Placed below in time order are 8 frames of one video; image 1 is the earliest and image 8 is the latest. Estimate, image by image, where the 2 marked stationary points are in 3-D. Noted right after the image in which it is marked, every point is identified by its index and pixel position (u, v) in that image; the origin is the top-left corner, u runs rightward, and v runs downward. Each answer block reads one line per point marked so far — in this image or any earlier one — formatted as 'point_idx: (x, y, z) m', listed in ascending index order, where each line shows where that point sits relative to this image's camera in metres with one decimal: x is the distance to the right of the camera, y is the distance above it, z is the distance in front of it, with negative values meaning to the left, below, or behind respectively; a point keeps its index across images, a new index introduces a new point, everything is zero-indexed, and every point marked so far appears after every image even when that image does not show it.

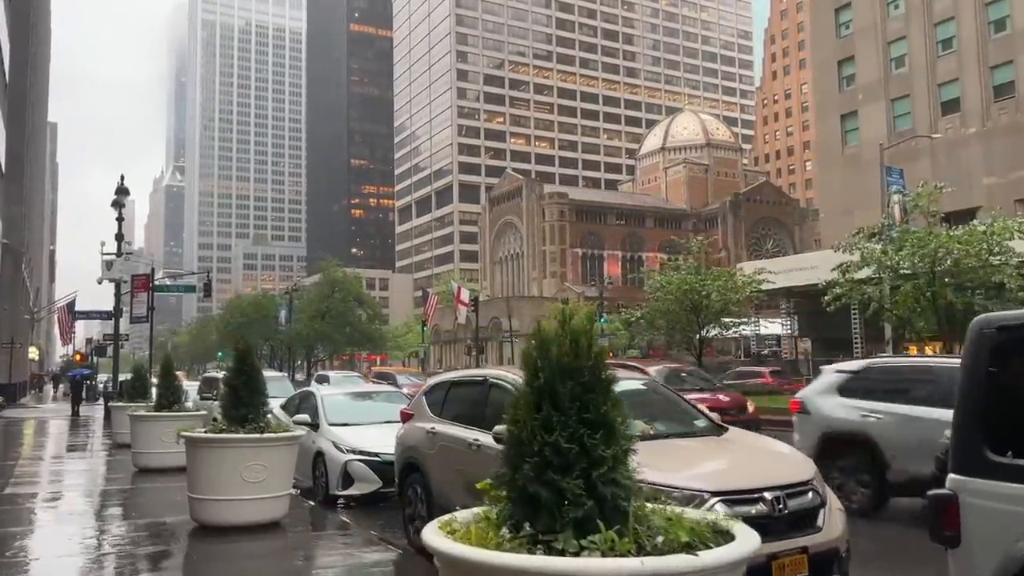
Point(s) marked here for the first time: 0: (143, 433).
0: (-5.6, -2.2, +12.1) m
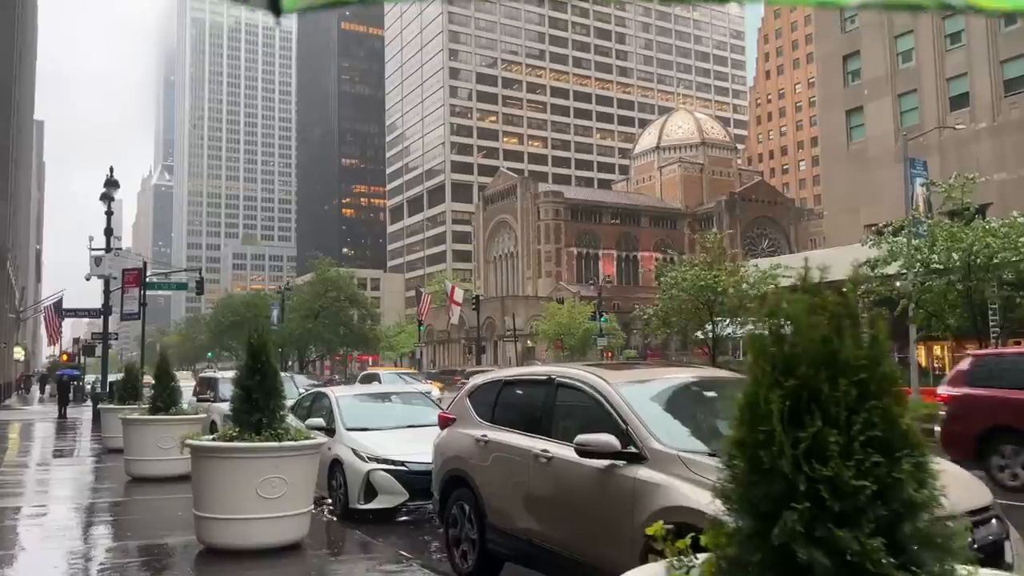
0: (-5.2, -2.1, +11.0) m
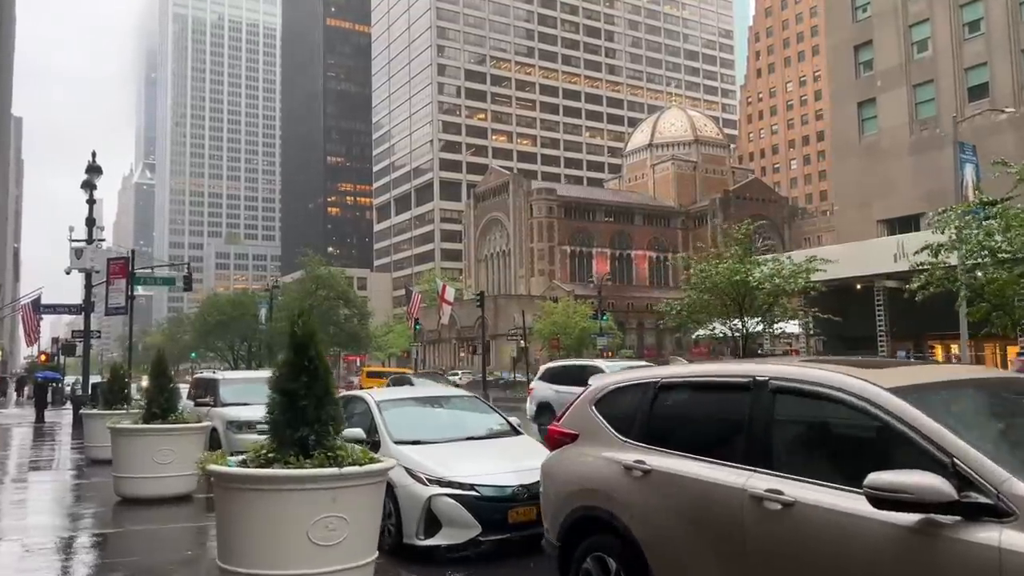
0: (-4.5, -1.9, +9.2) m
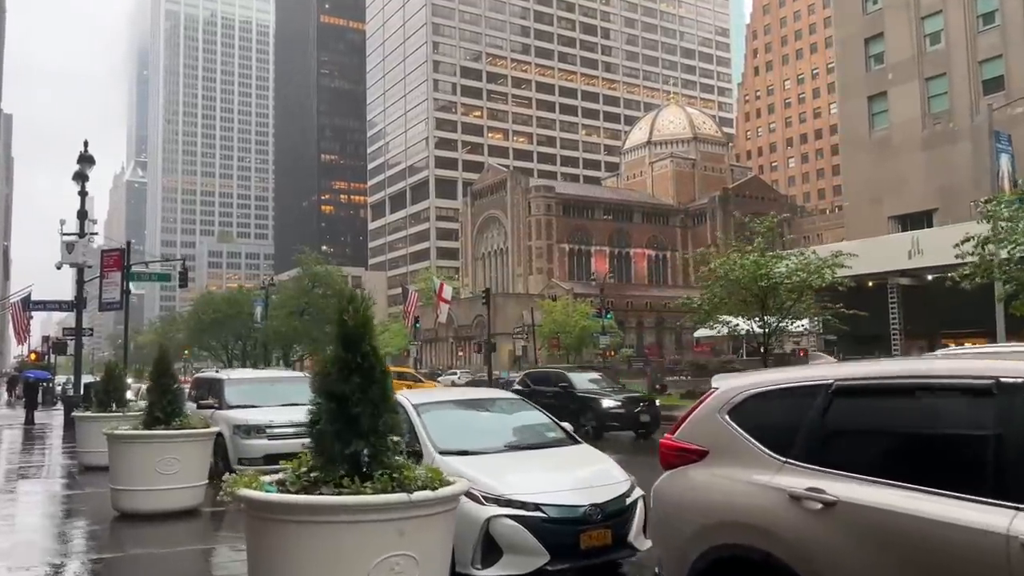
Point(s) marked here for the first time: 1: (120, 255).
0: (-4.0, -1.8, +8.2) m
1: (-8.8, +0.7, +17.9) m
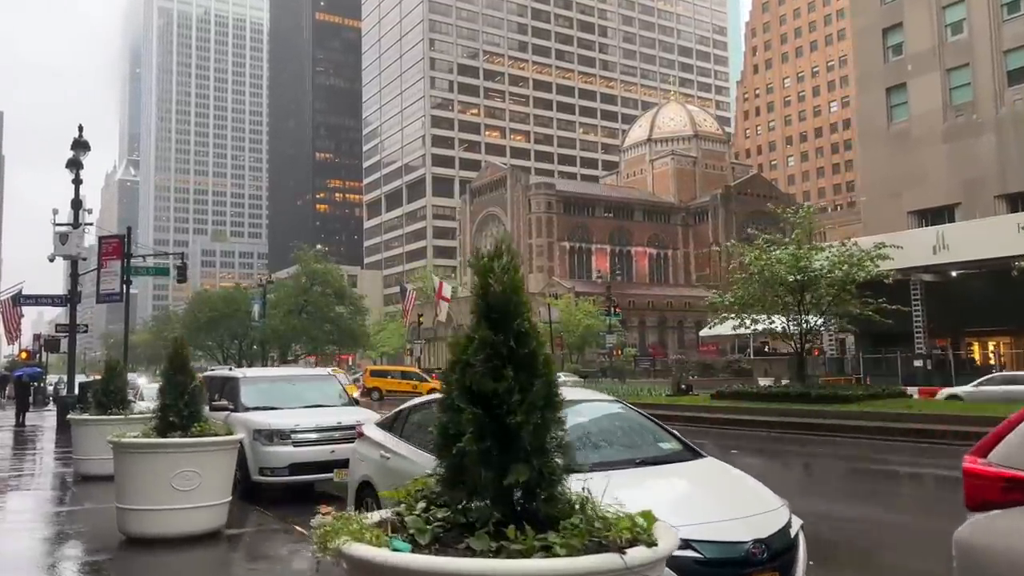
0: (-3.3, -1.6, +6.9) m
1: (-8.2, +0.9, +16.5) m
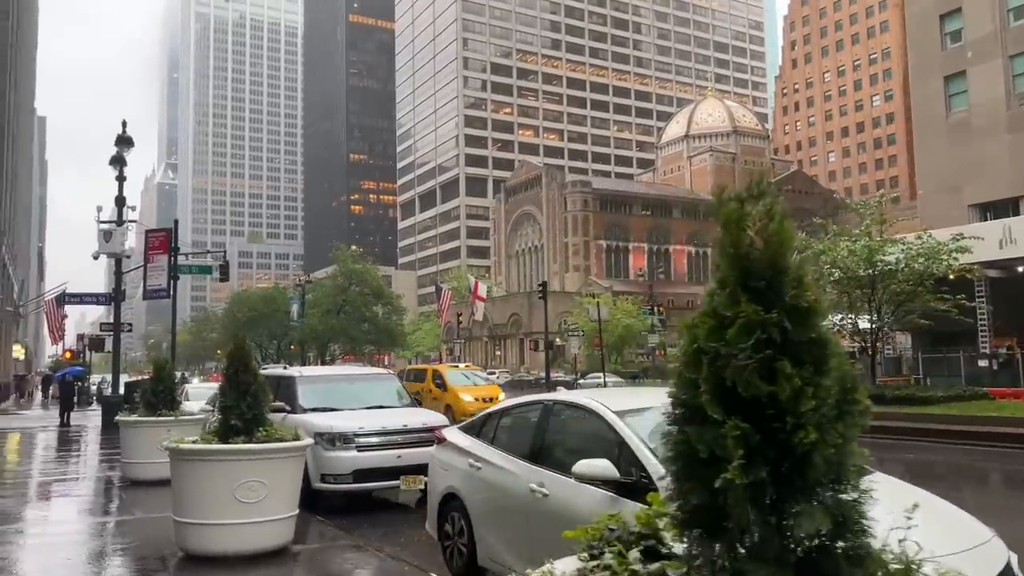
0: (-2.5, -1.5, +6.1) m
1: (-7.0, +1.0, +16.0) m
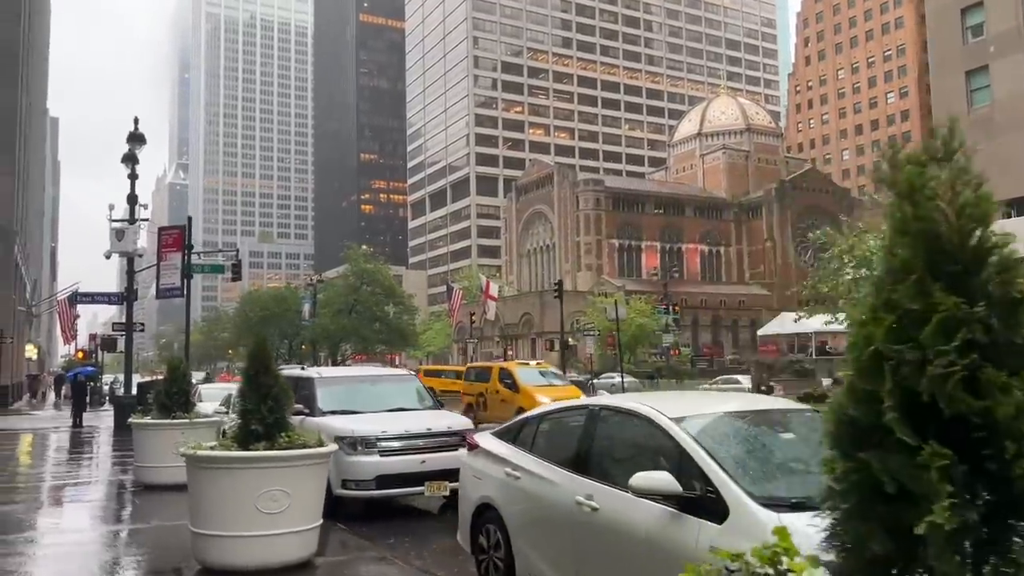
0: (-2.2, -1.5, +5.8) m
1: (-6.6, +1.0, +15.7) m
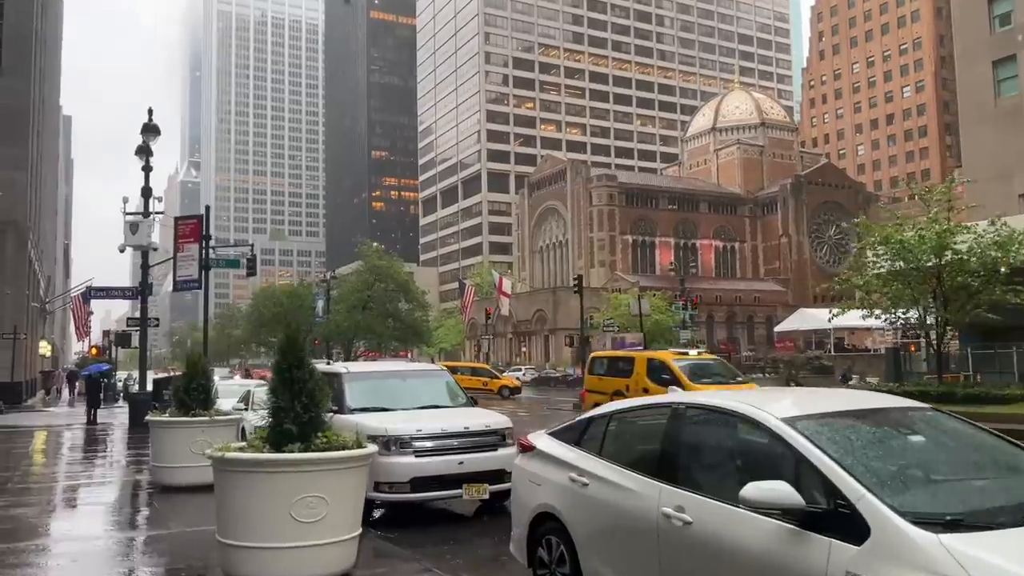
0: (-1.8, -1.4, +5.2) m
1: (-6.0, +1.1, +15.1) m
